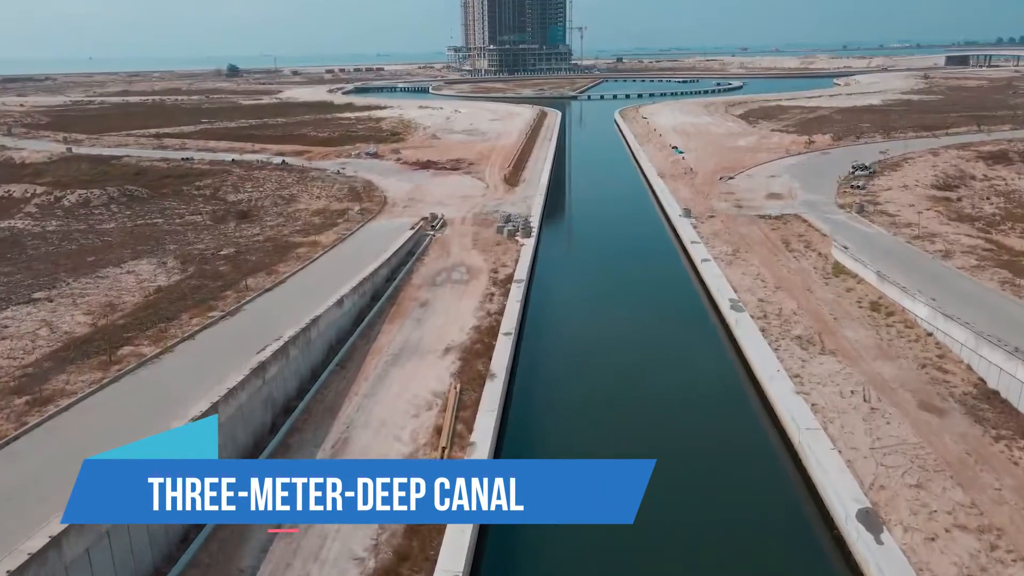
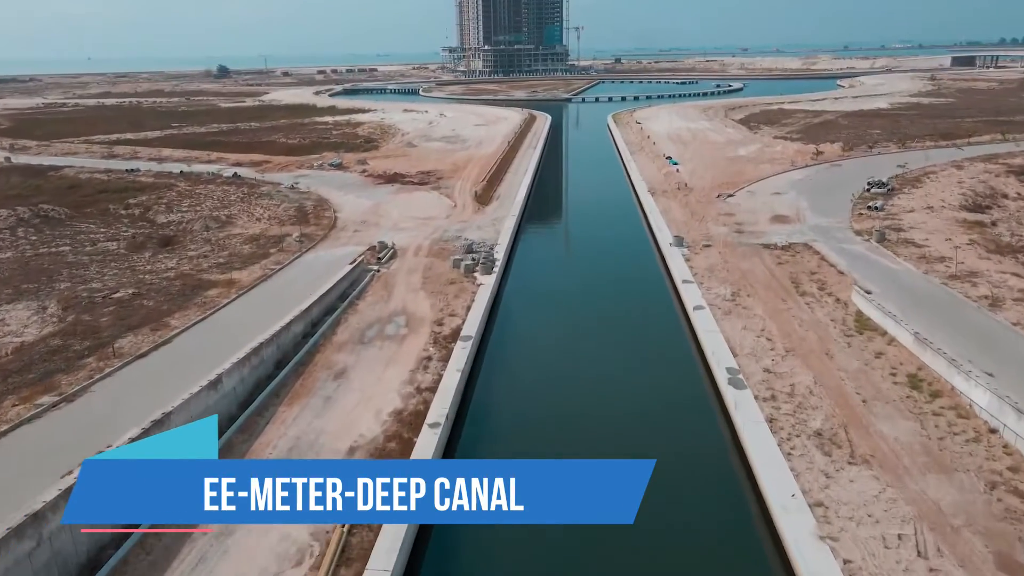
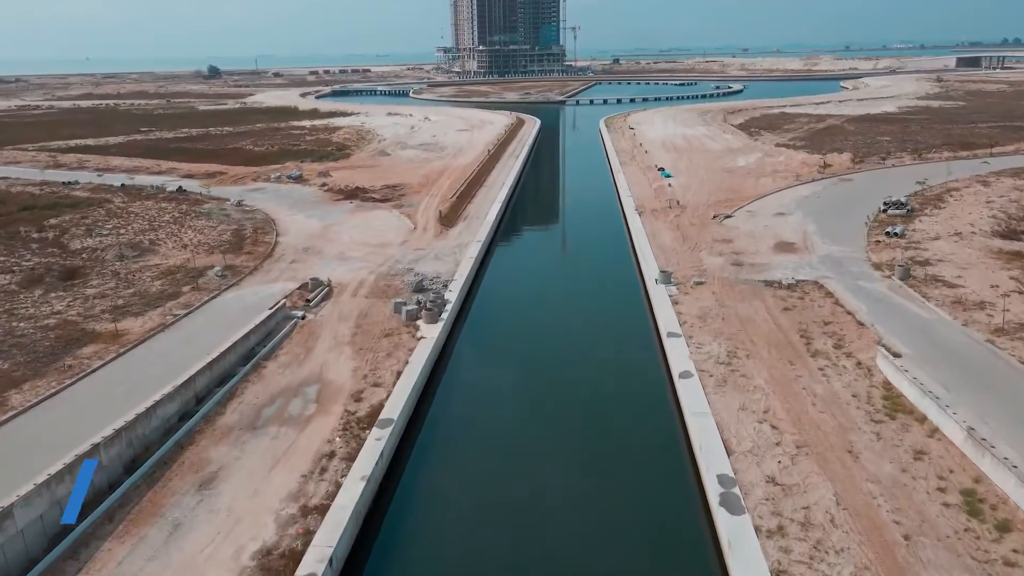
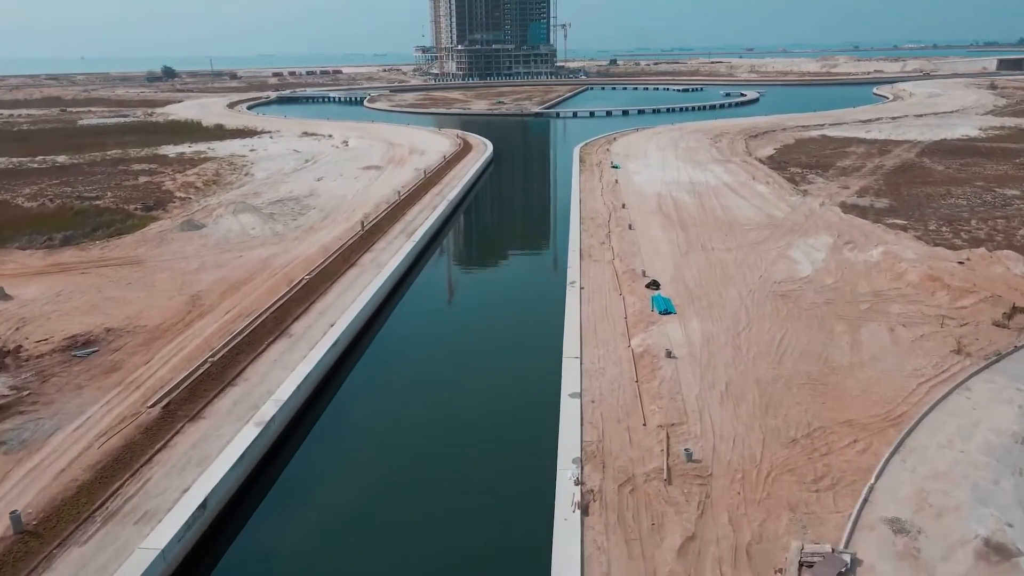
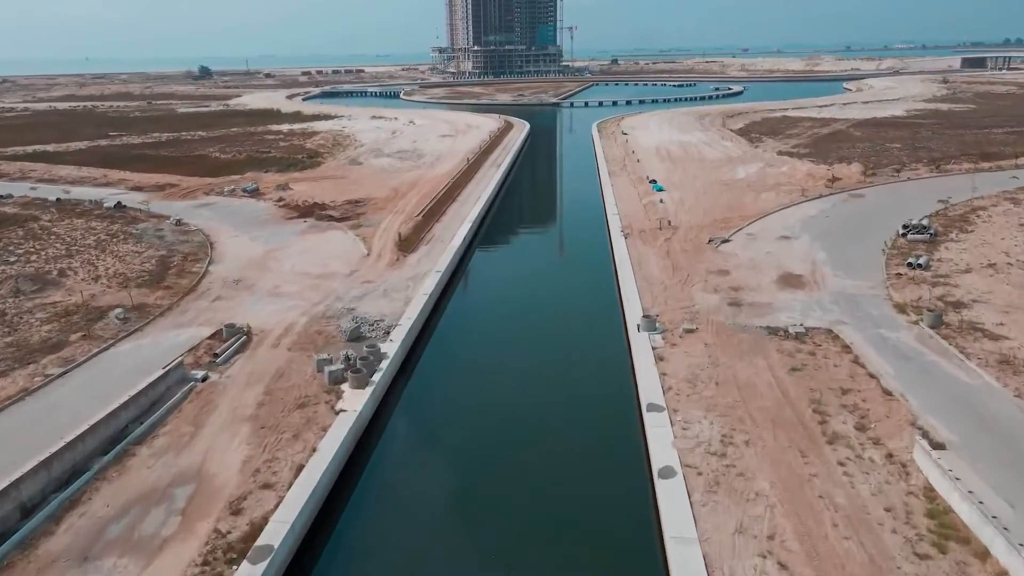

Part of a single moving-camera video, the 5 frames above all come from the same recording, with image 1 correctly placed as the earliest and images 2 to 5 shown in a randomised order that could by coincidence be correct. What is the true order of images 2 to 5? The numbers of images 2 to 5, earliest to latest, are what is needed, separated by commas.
2, 3, 5, 4
